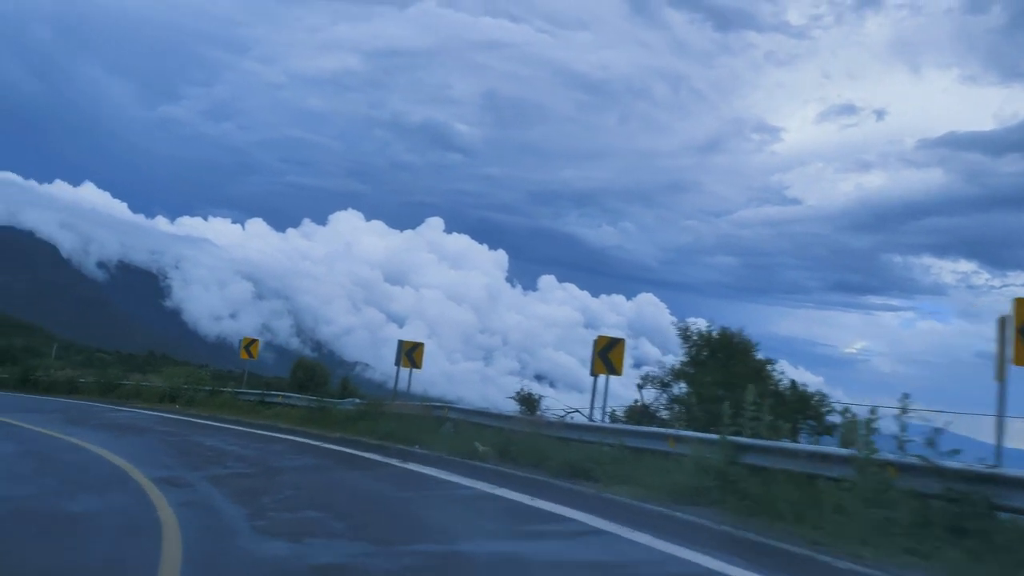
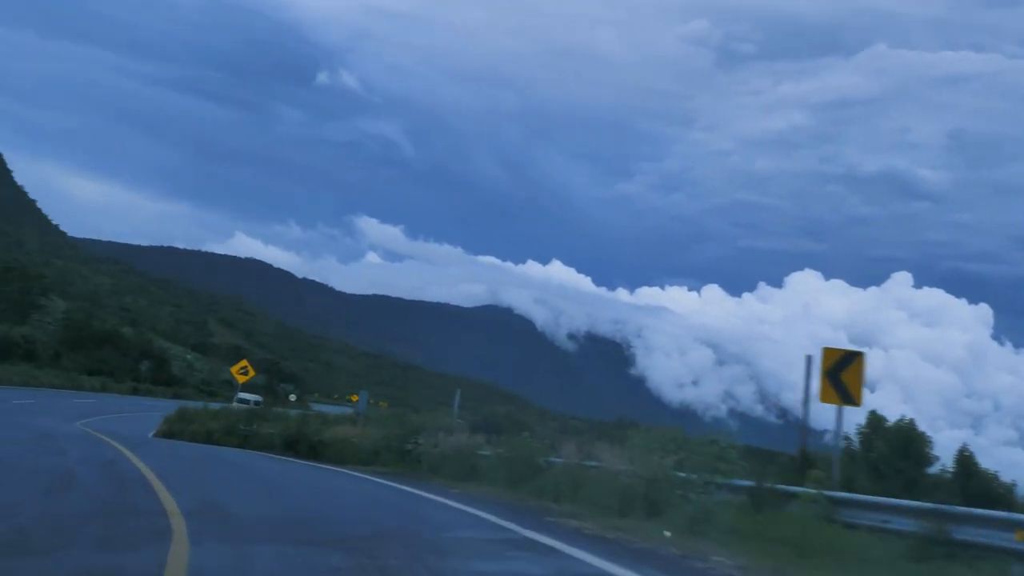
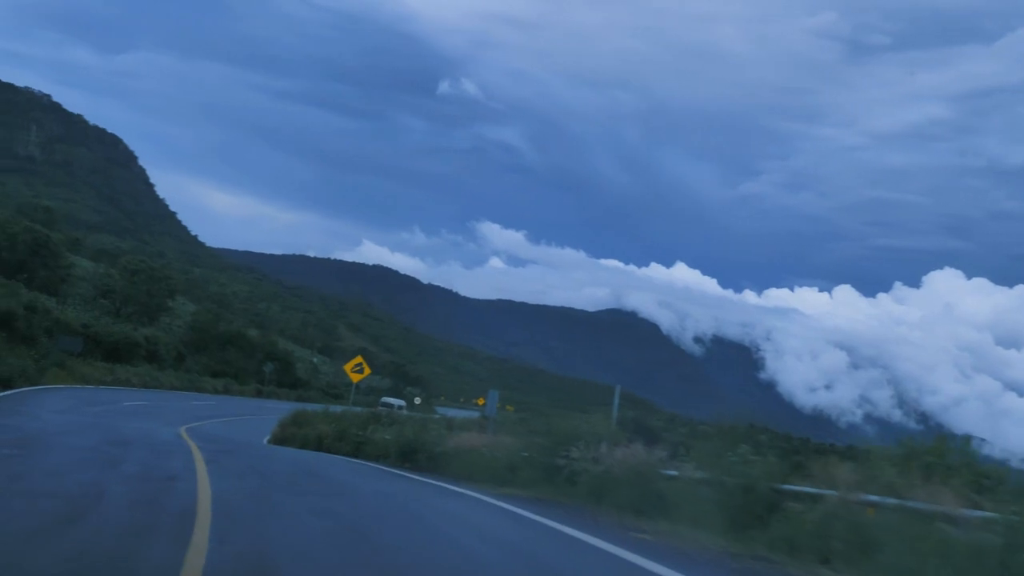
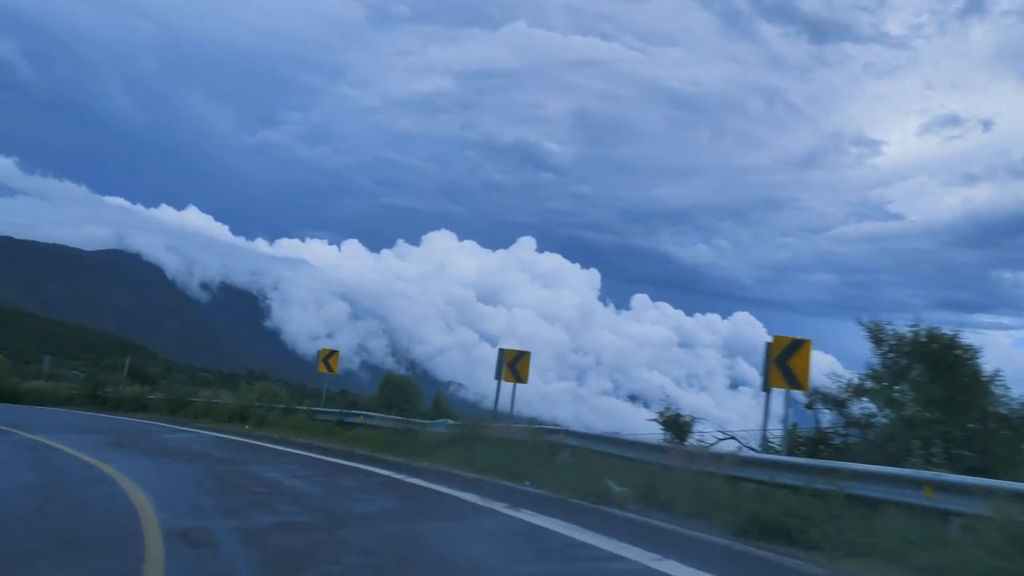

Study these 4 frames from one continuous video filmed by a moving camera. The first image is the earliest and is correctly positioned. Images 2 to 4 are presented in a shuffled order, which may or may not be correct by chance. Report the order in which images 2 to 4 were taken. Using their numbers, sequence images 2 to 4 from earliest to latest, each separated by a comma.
4, 2, 3
